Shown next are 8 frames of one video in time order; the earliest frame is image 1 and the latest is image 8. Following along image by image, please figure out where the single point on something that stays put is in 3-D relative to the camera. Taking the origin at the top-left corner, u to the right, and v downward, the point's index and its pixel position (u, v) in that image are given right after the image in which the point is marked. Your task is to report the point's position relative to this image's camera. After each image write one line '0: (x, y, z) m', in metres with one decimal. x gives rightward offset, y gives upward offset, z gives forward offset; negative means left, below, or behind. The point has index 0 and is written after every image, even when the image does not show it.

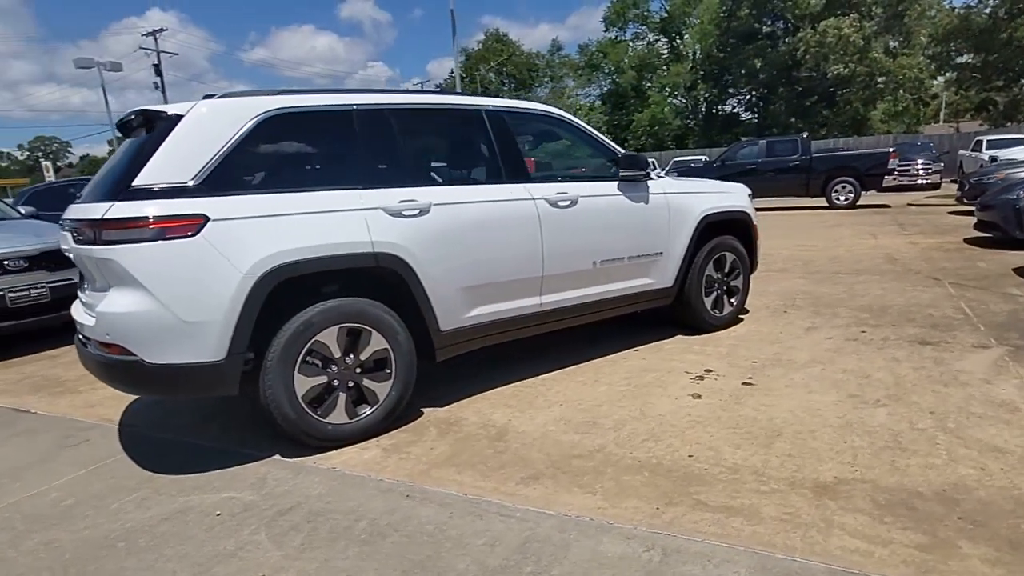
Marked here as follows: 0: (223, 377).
0: (-1.5, -0.5, +3.3) m
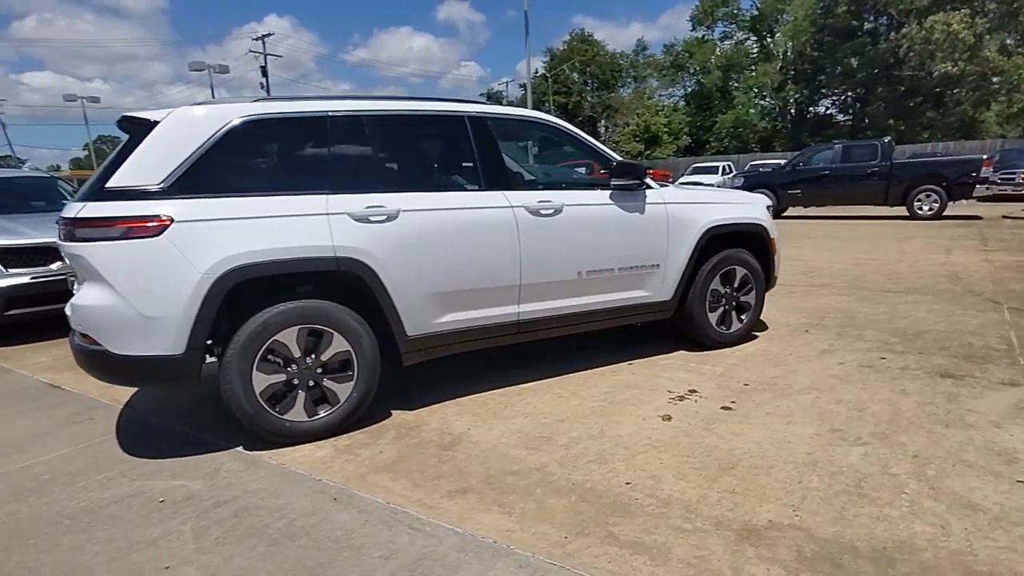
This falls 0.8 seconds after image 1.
0: (-1.8, -0.5, +3.4) m
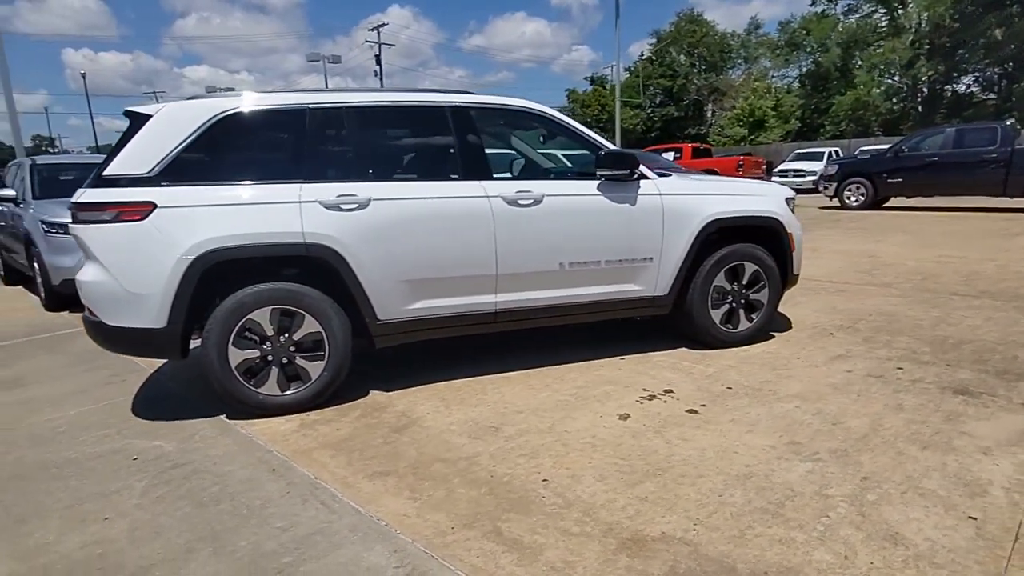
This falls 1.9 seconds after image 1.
0: (-2.1, -0.3, +3.7) m
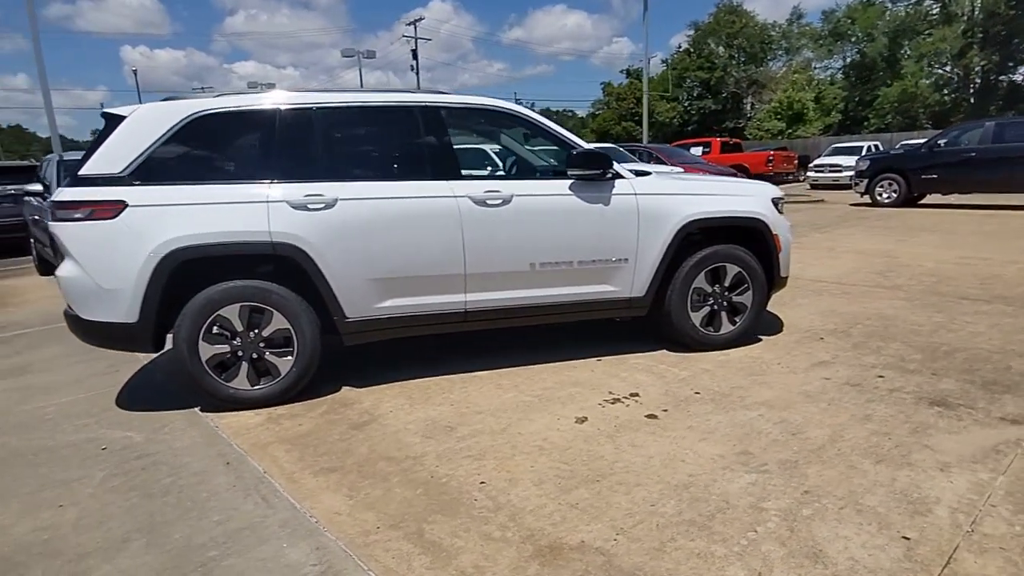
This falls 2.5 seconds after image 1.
0: (-2.4, -0.3, +3.9) m
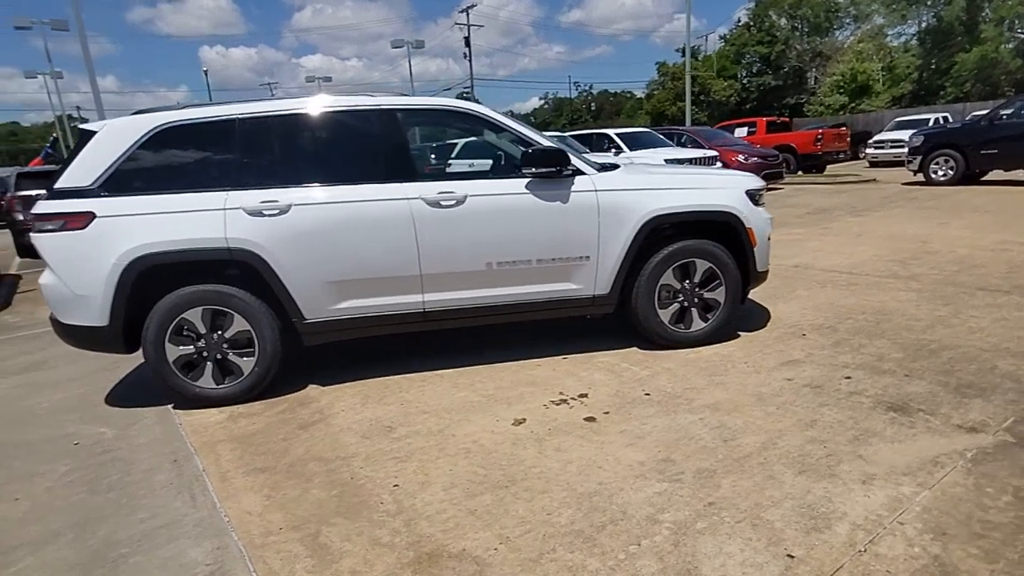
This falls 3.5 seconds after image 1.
0: (-2.7, -0.3, +4.1) m
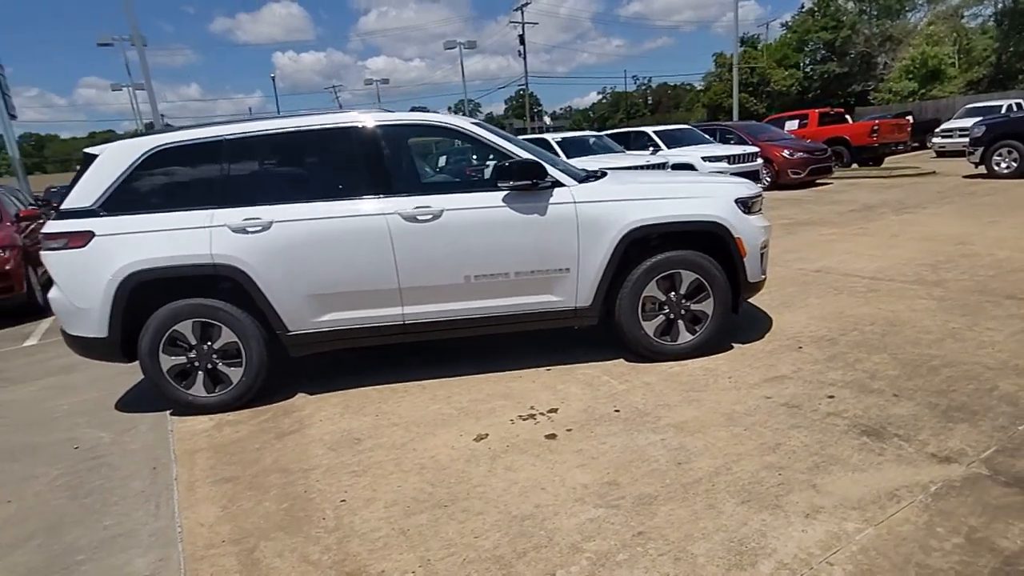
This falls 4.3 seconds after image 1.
0: (-2.9, -0.4, +4.4) m
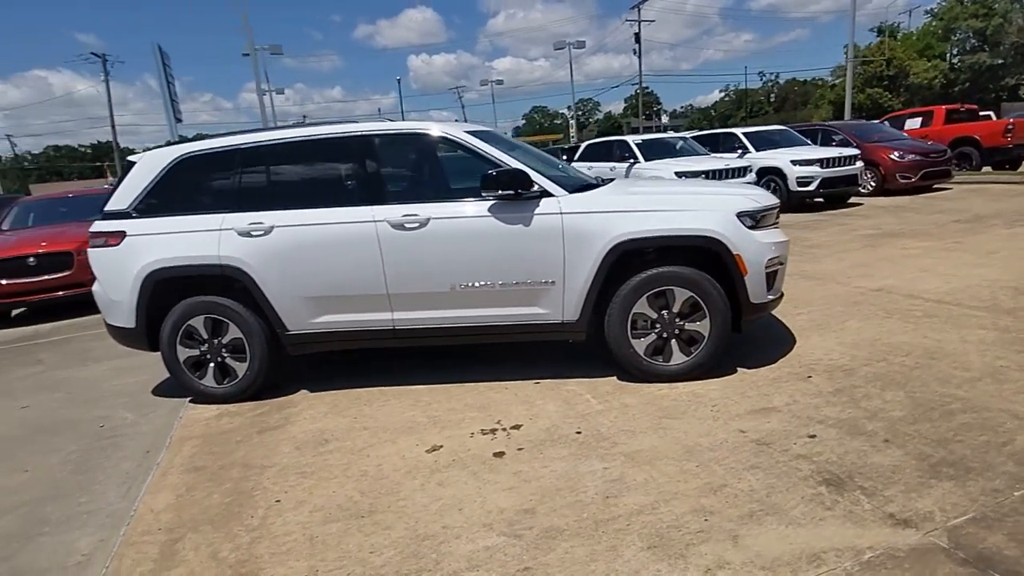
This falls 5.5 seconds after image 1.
0: (-2.9, -0.4, +4.8) m
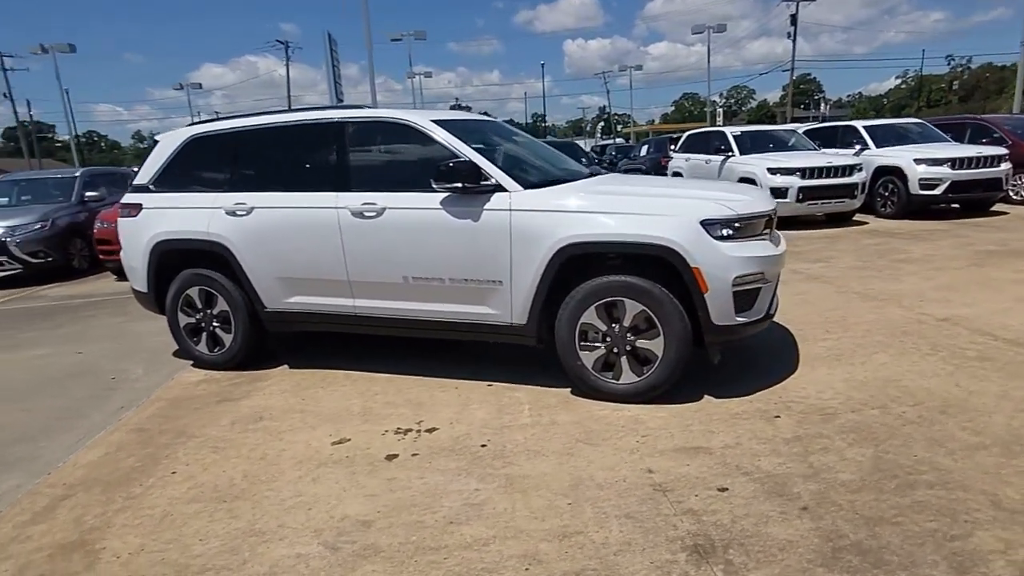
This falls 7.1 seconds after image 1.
0: (-3.1, -0.1, +5.2) m
